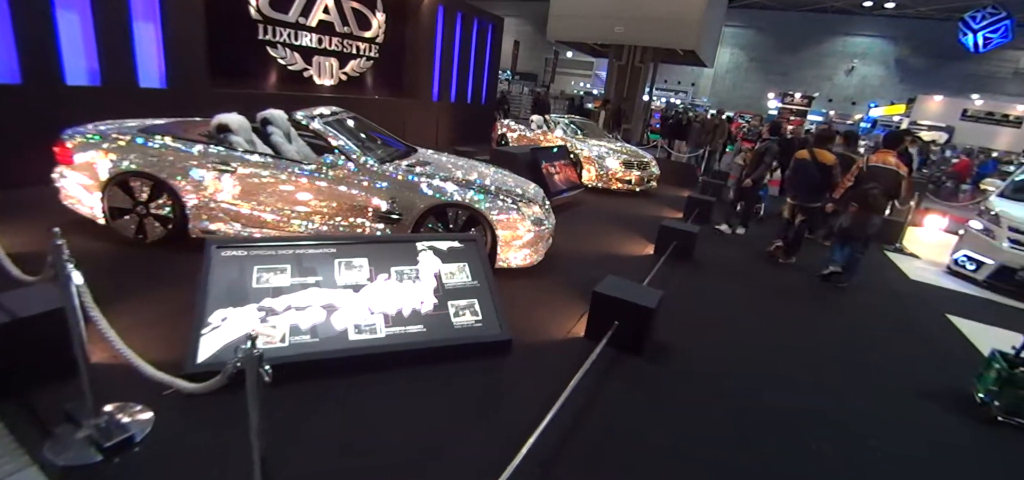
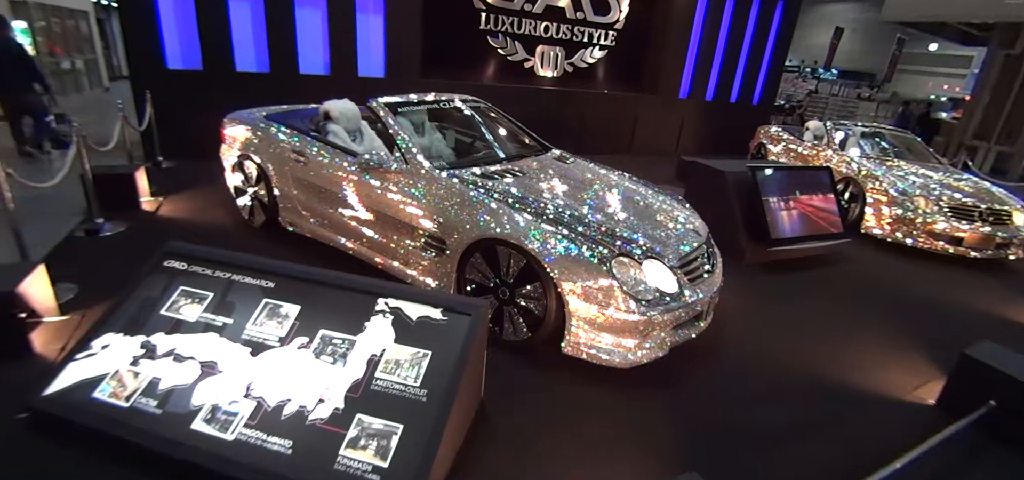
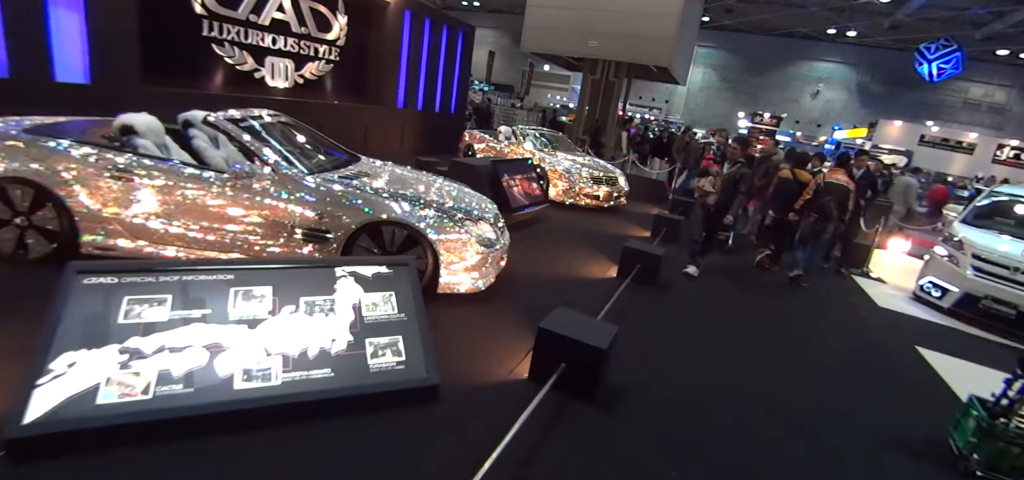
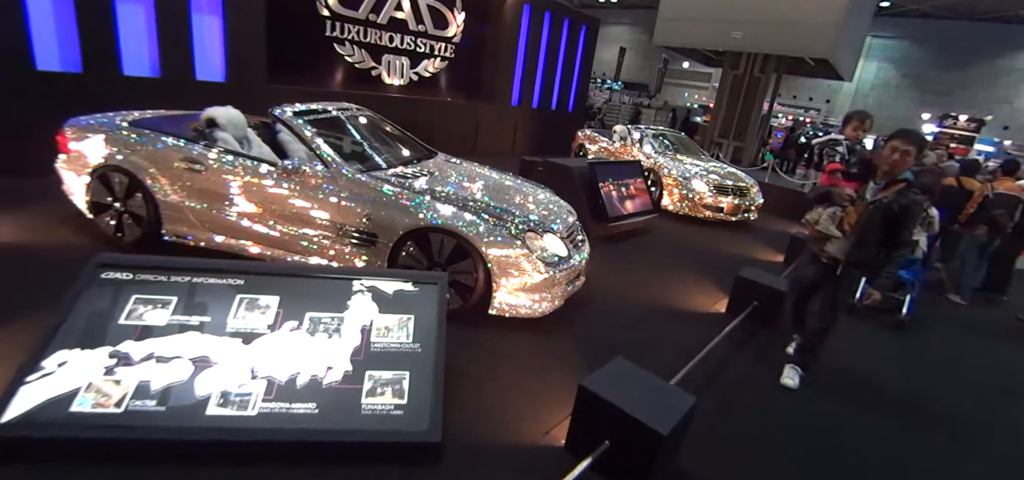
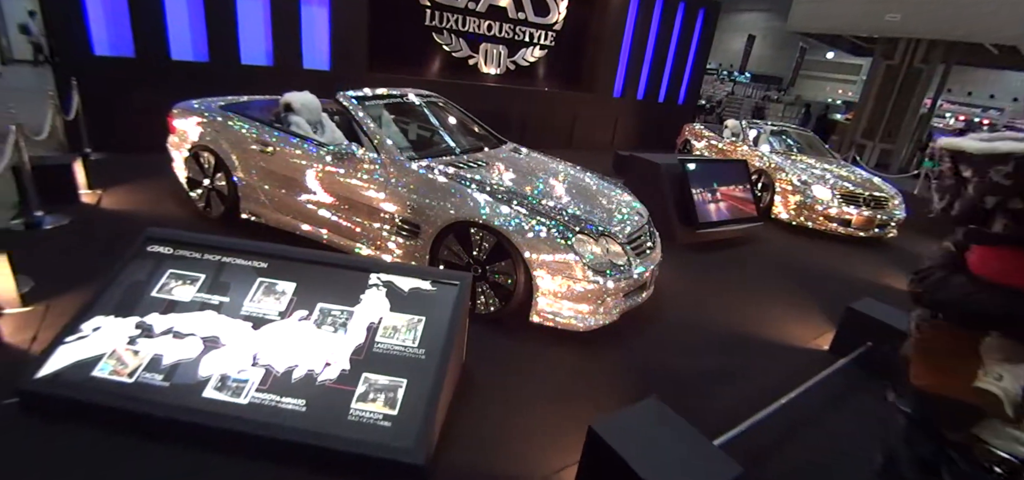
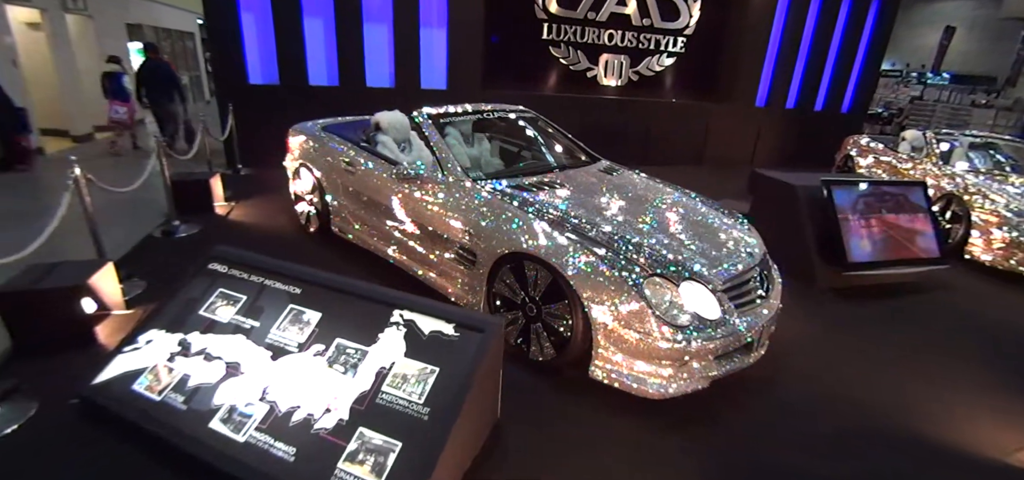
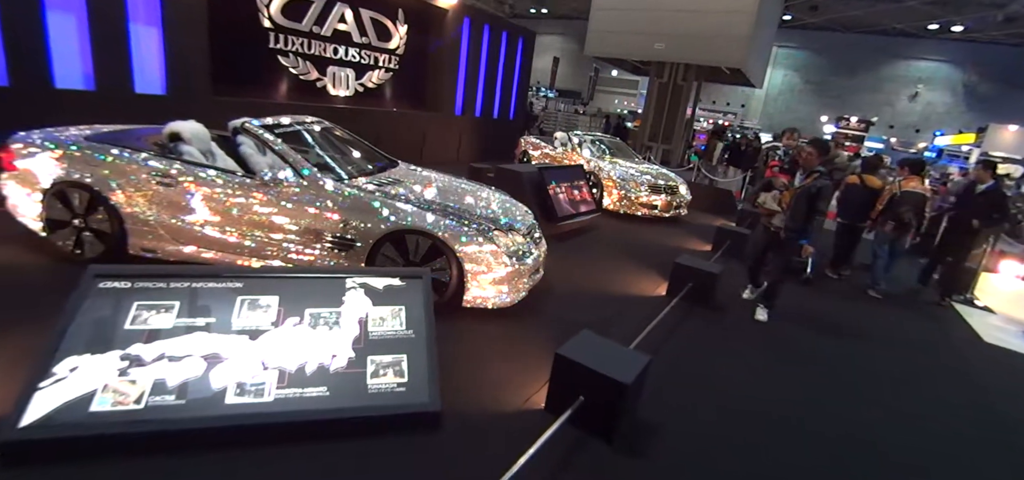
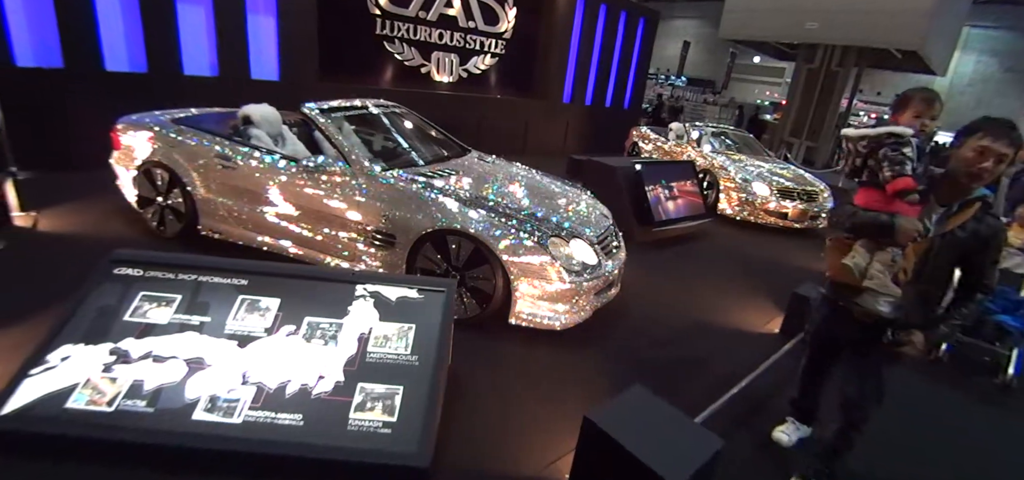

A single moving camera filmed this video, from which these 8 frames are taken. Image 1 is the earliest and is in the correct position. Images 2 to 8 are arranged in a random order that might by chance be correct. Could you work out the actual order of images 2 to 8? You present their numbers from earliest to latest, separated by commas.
3, 7, 4, 8, 5, 2, 6
